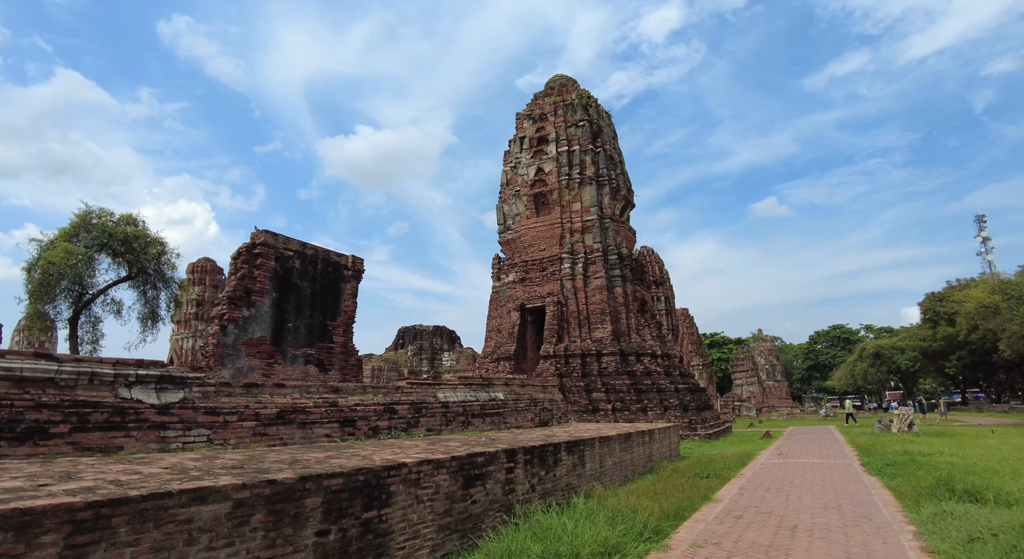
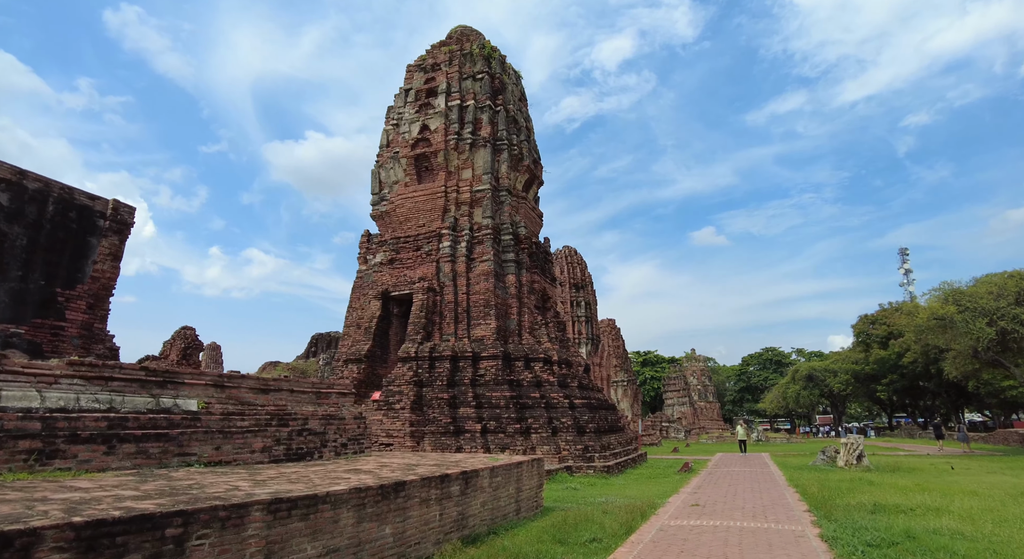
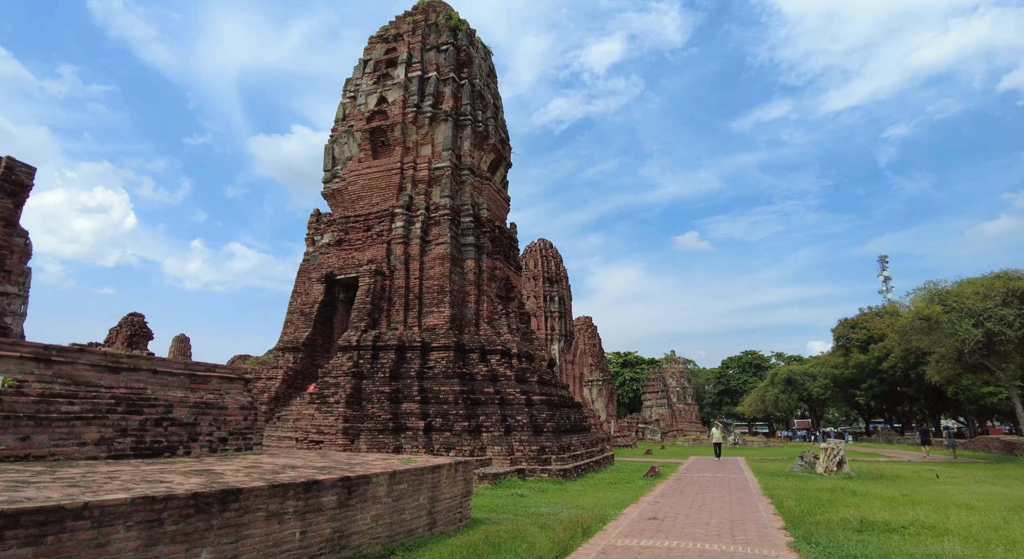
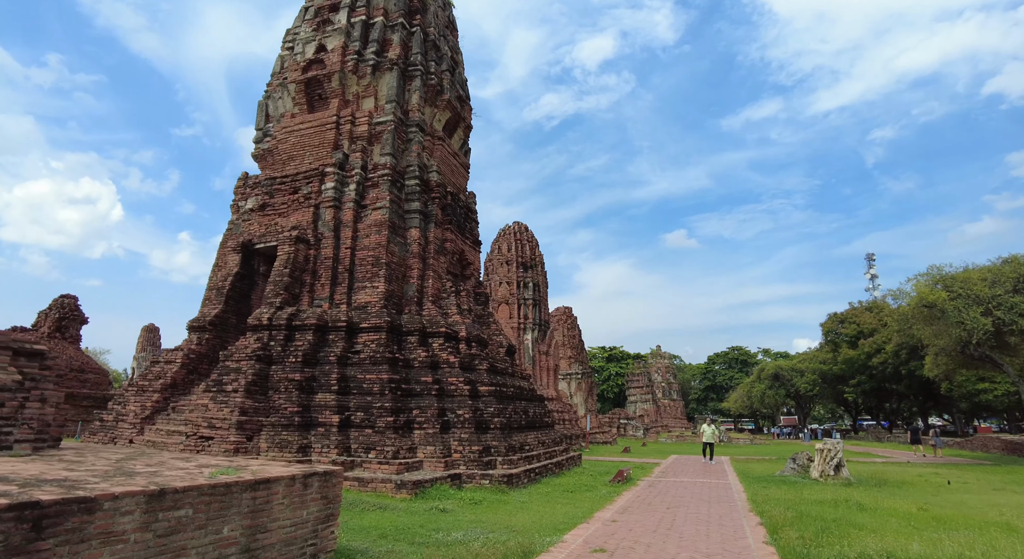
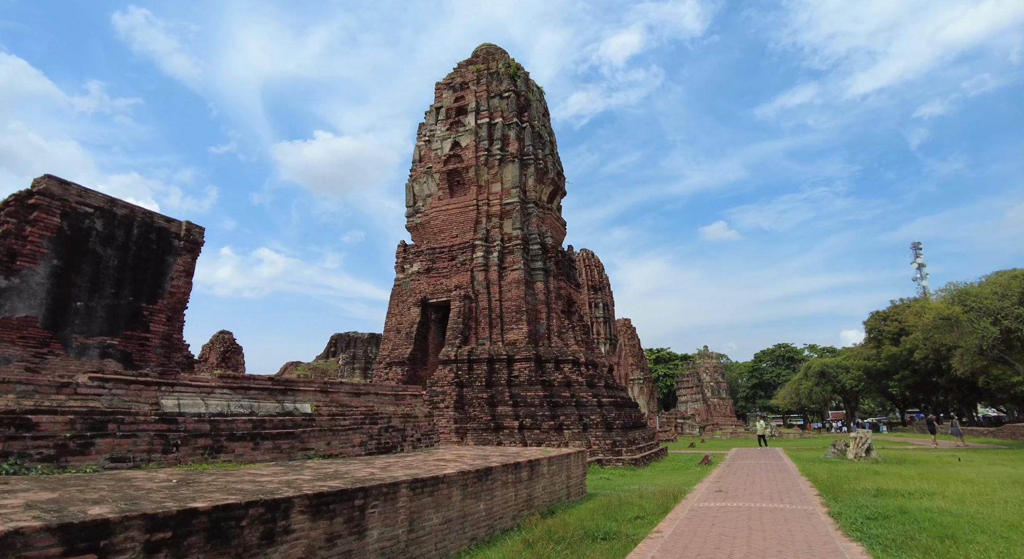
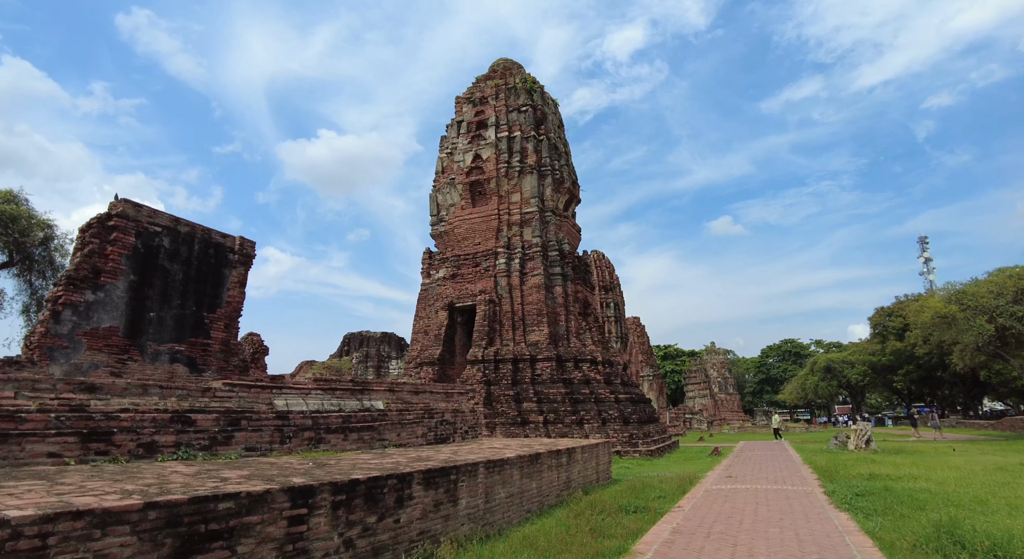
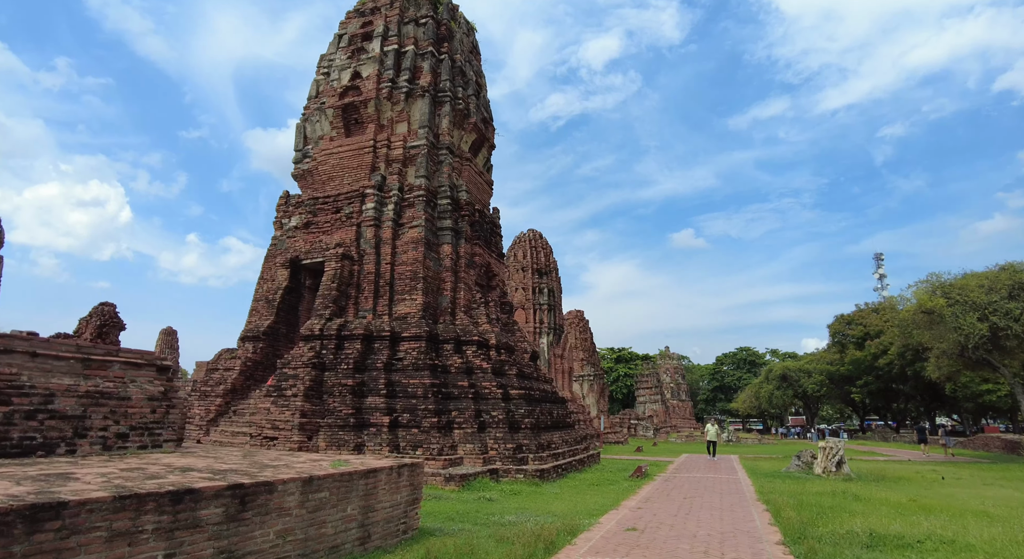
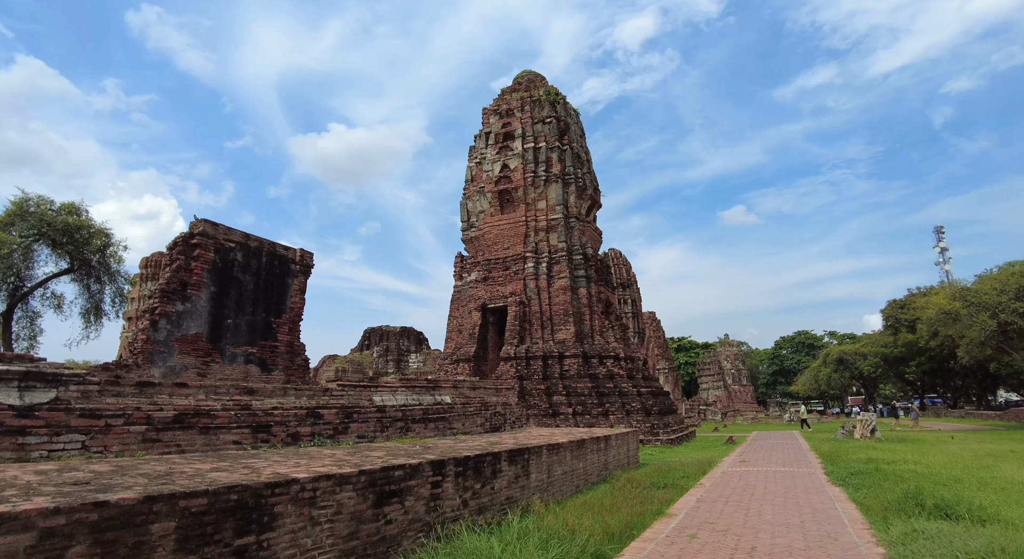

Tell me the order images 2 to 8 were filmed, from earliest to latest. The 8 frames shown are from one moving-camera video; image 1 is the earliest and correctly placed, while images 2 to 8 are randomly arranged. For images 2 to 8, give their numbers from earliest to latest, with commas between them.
8, 6, 5, 2, 3, 7, 4
